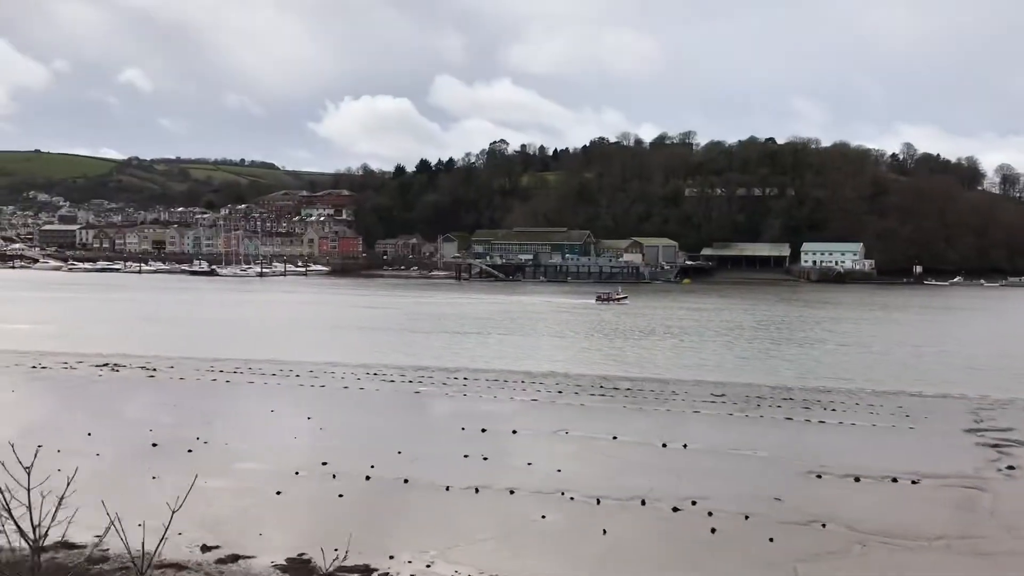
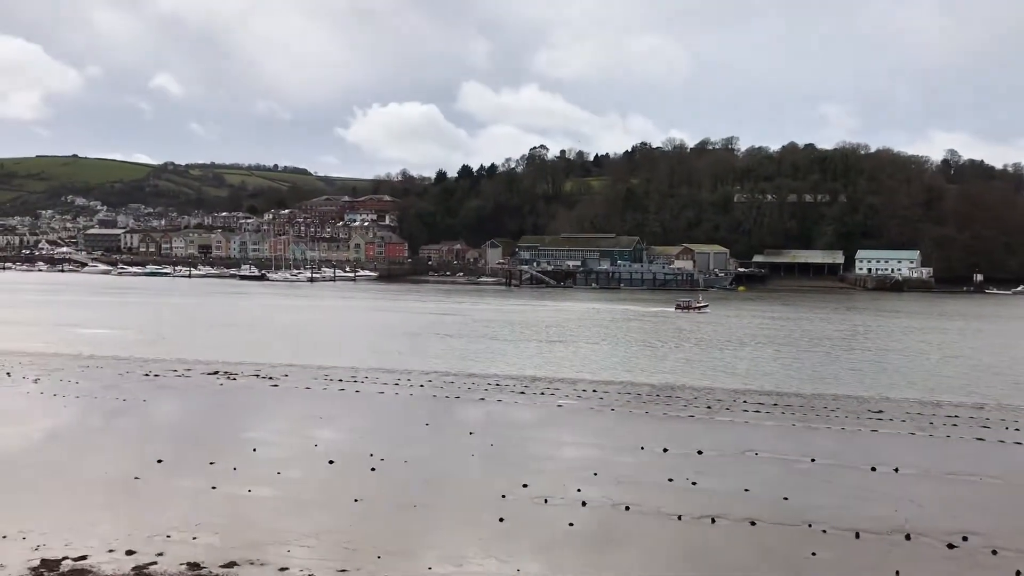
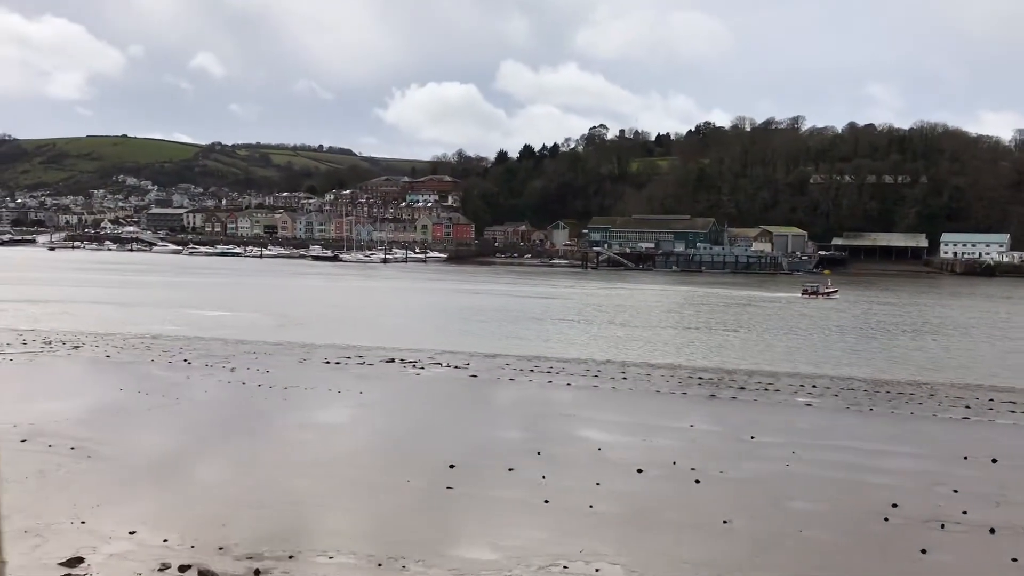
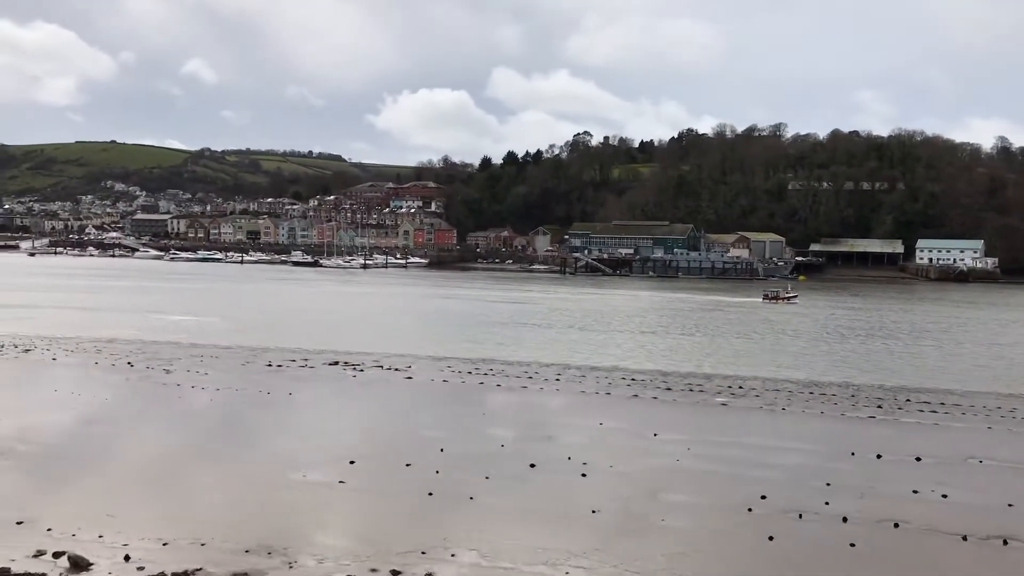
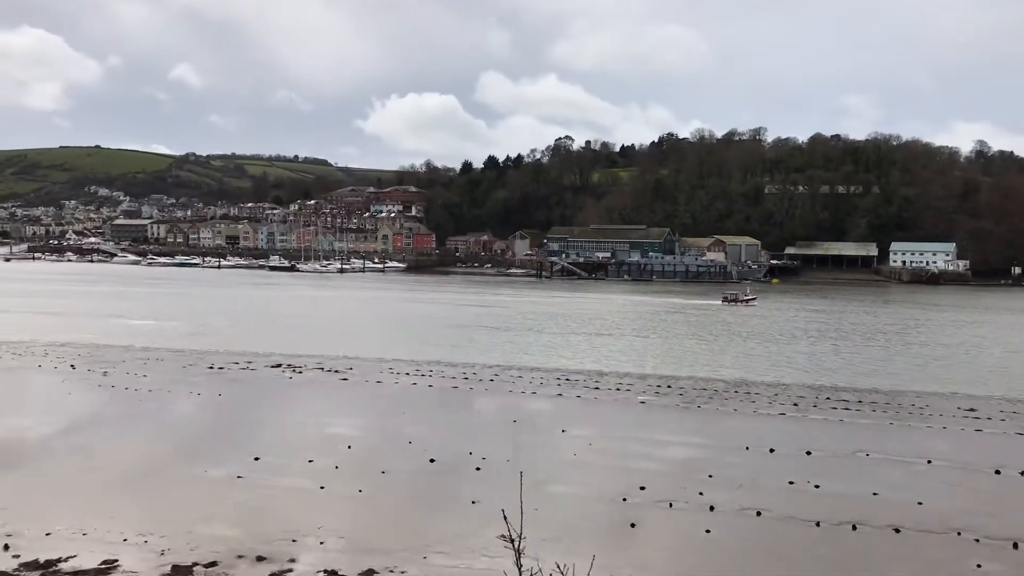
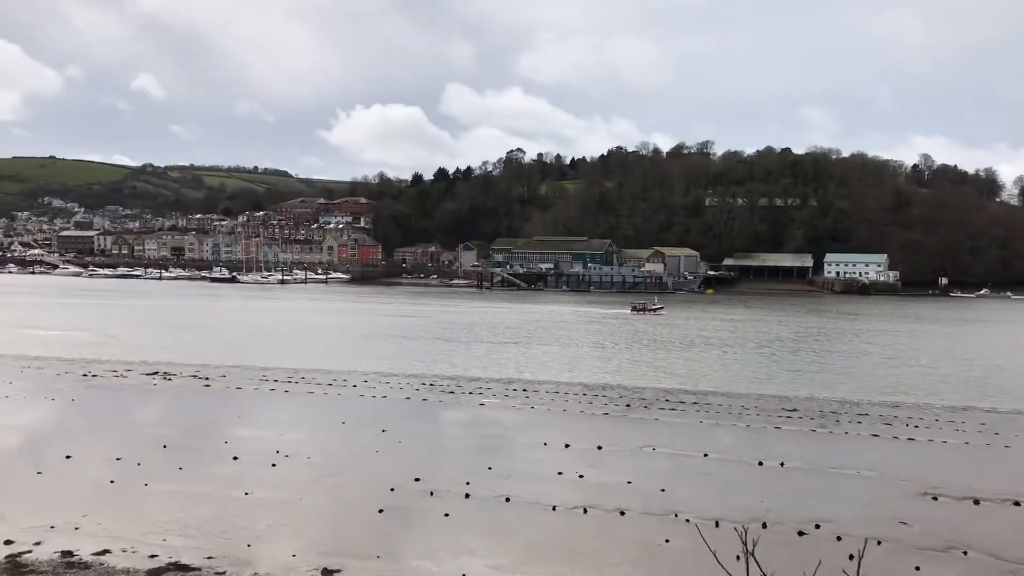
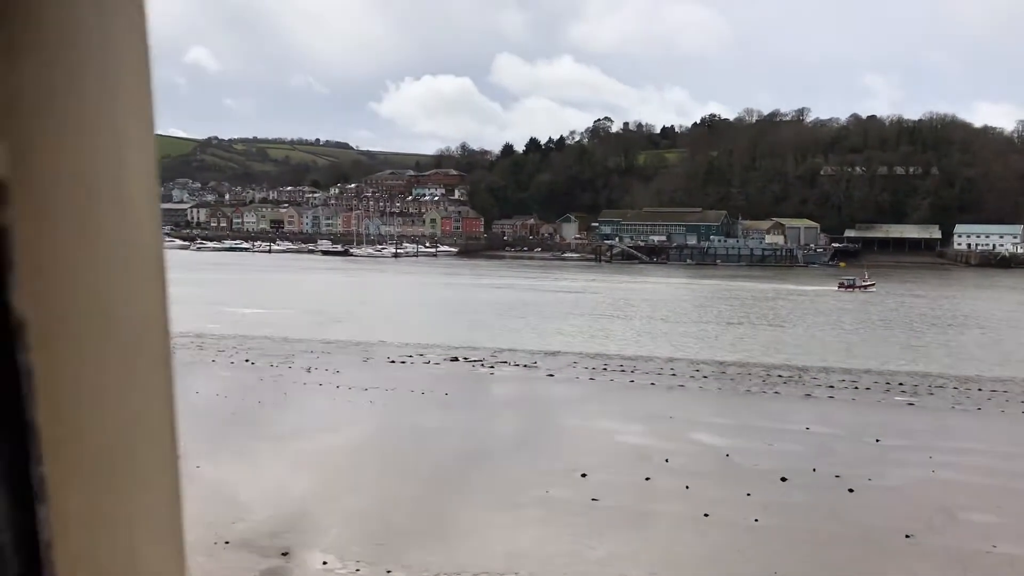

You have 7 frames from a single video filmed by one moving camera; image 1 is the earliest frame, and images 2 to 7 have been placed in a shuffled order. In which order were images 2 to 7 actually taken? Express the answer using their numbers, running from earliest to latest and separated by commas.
6, 2, 5, 4, 3, 7
